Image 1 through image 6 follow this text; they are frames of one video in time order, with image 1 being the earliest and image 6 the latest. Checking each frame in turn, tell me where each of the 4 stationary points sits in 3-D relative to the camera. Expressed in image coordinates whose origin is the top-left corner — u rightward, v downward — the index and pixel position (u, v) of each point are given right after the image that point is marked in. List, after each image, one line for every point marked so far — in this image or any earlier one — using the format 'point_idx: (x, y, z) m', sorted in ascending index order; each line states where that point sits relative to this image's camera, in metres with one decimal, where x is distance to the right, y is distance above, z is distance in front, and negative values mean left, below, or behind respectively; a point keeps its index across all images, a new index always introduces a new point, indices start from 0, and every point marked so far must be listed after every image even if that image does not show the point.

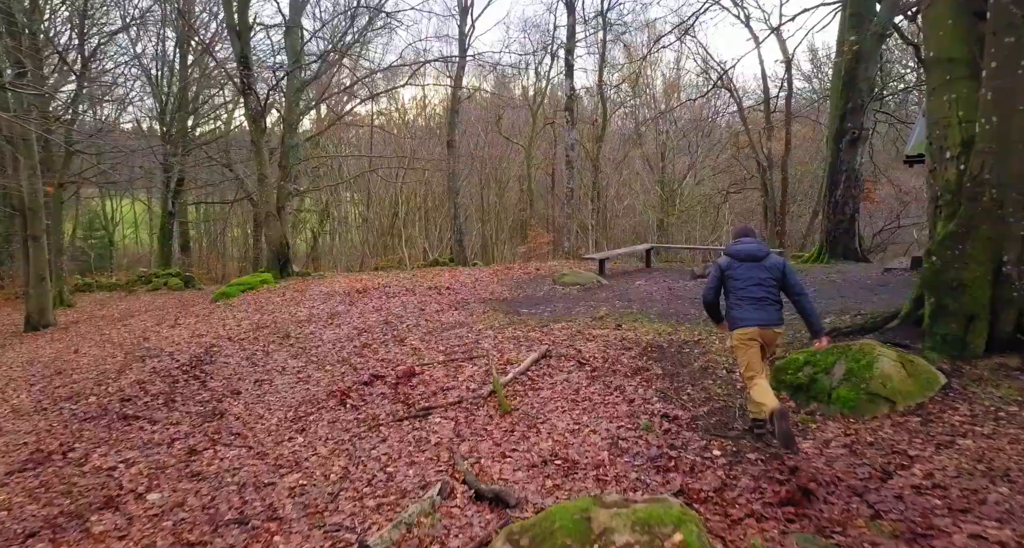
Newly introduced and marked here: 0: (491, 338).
0: (-0.2, -0.7, +6.4) m
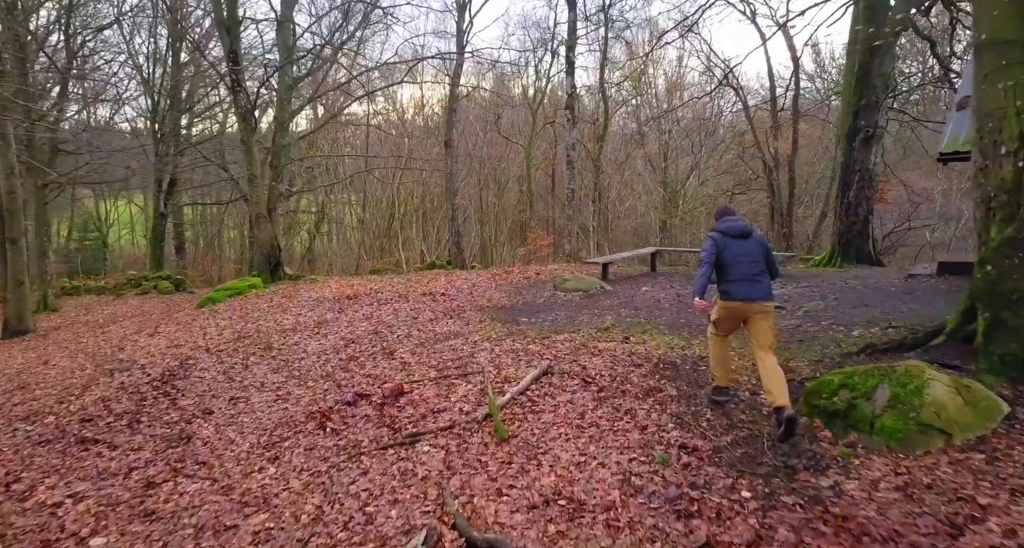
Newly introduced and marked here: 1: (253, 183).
0: (-0.3, -0.8, +5.9) m
1: (-6.9, +2.4, +14.7) m
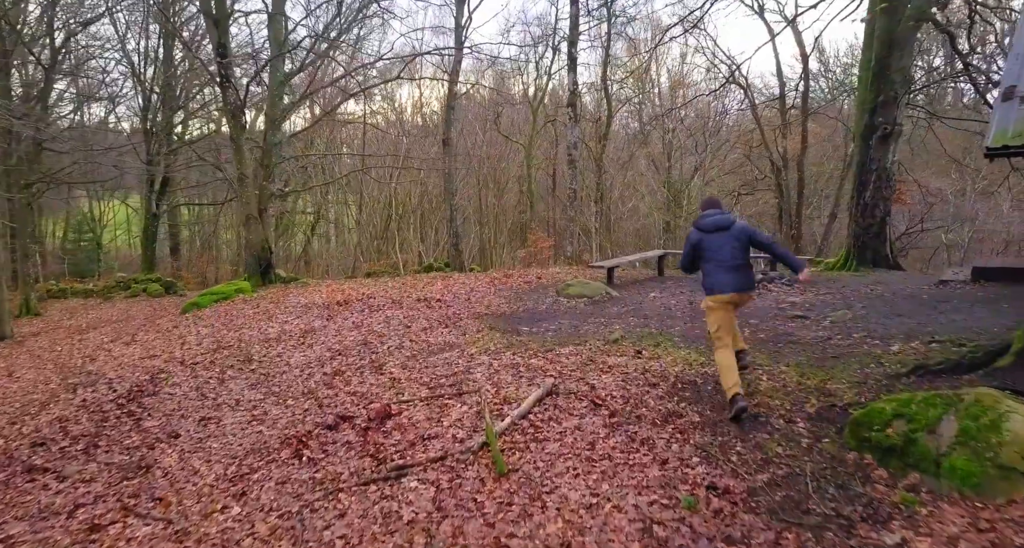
0: (-0.3, -0.9, +5.4) m
1: (-6.9, +2.3, +14.2) m
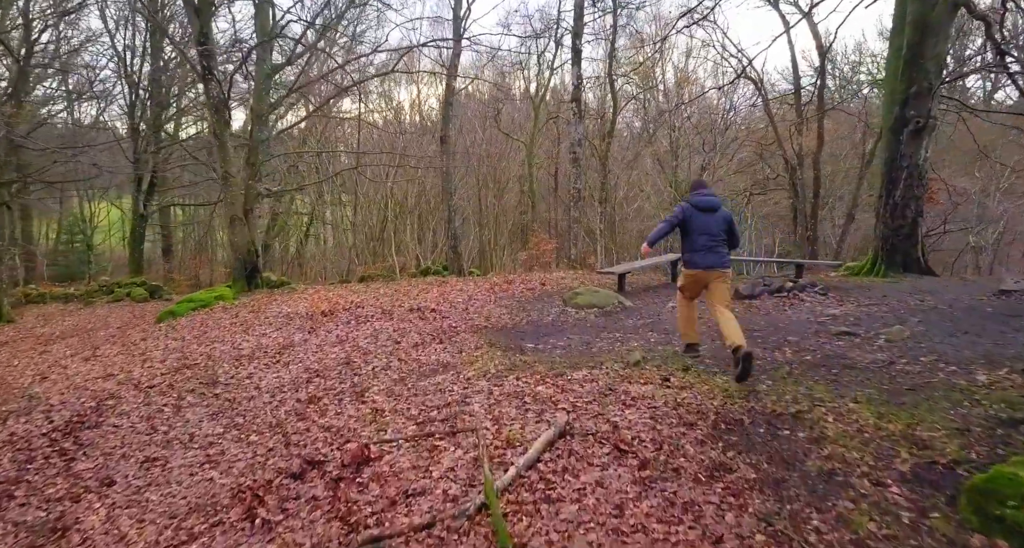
0: (-0.2, -1.0, +4.6) m
1: (-6.8, +2.2, +13.4) m
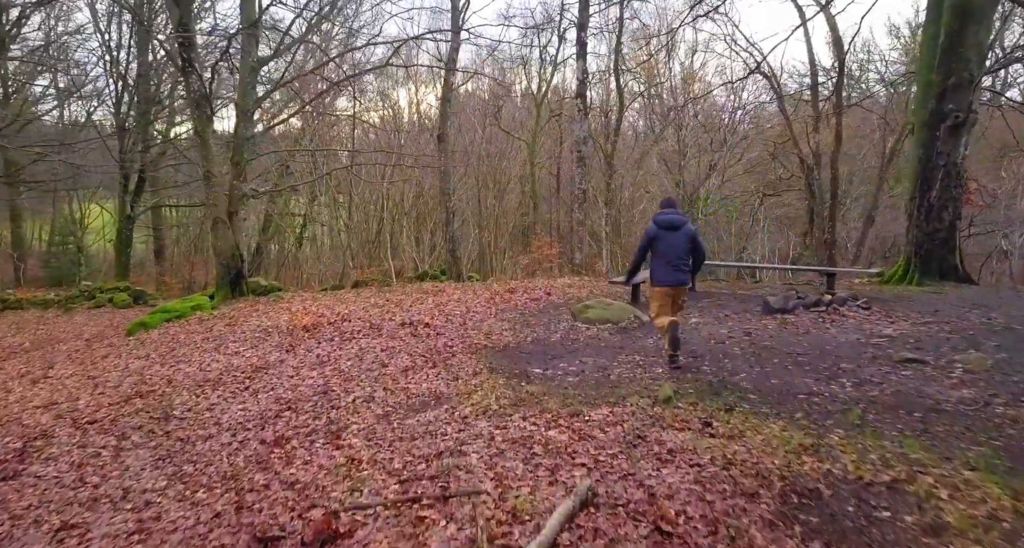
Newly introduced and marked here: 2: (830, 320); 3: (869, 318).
0: (-0.2, -1.1, +3.8) m
1: (-6.8, +2.1, +12.6) m
2: (+3.4, -0.5, +6.0) m
3: (+3.8, -0.5, +5.9) m
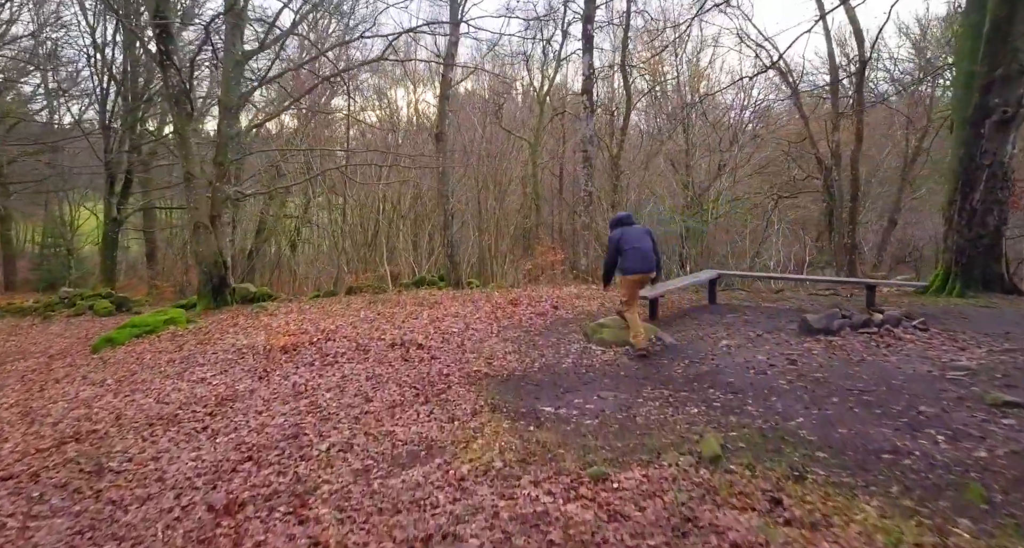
0: (-0.1, -1.3, +2.9) m
1: (-6.7, +1.9, +11.7) m
2: (+3.5, -0.7, +5.2) m
3: (+3.9, -0.6, +5.1) m
